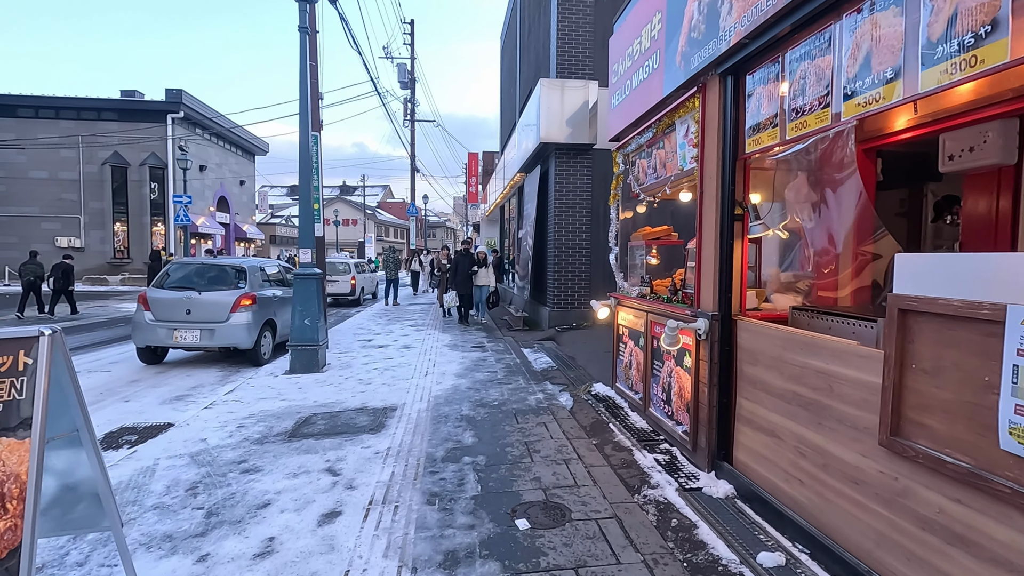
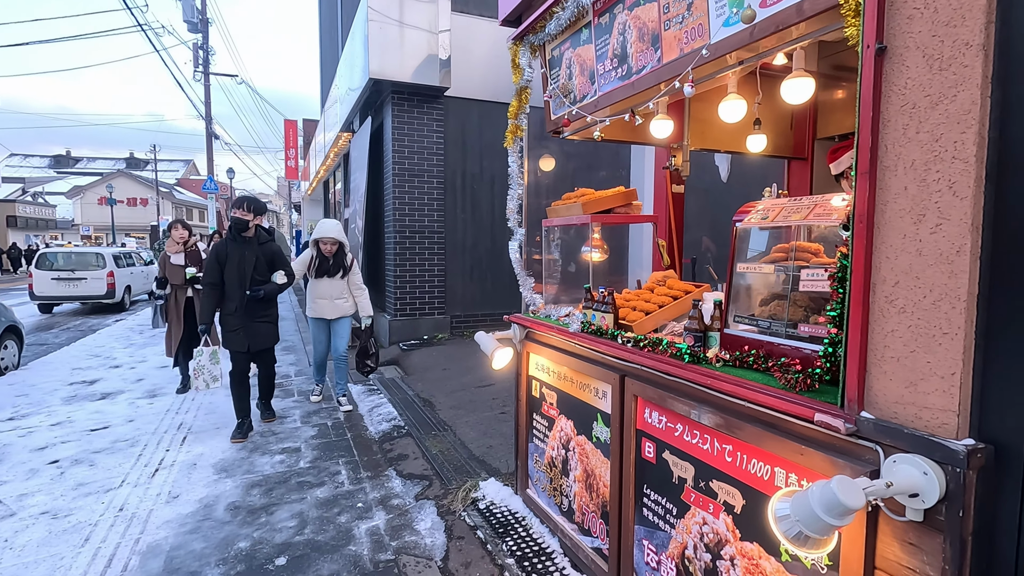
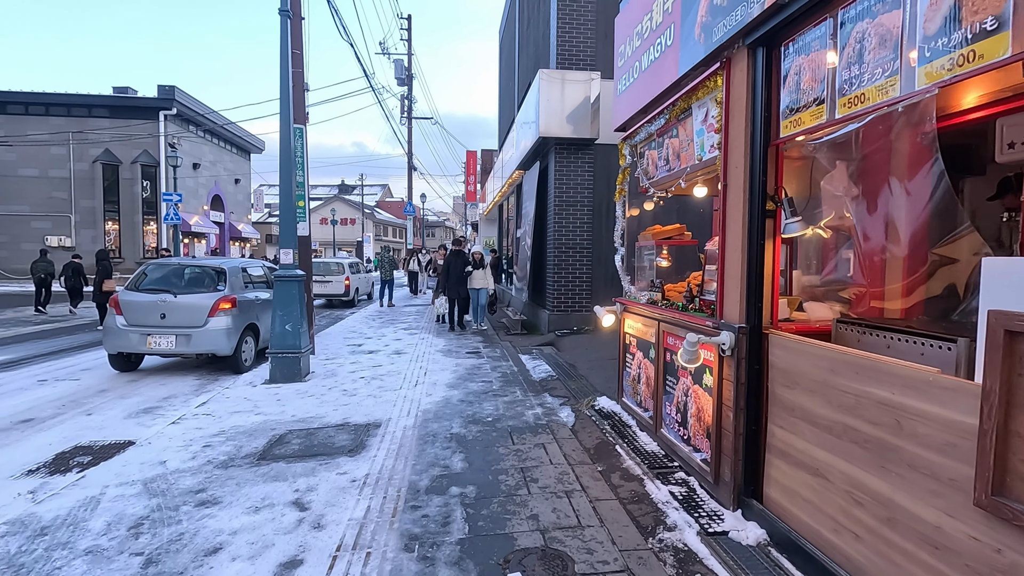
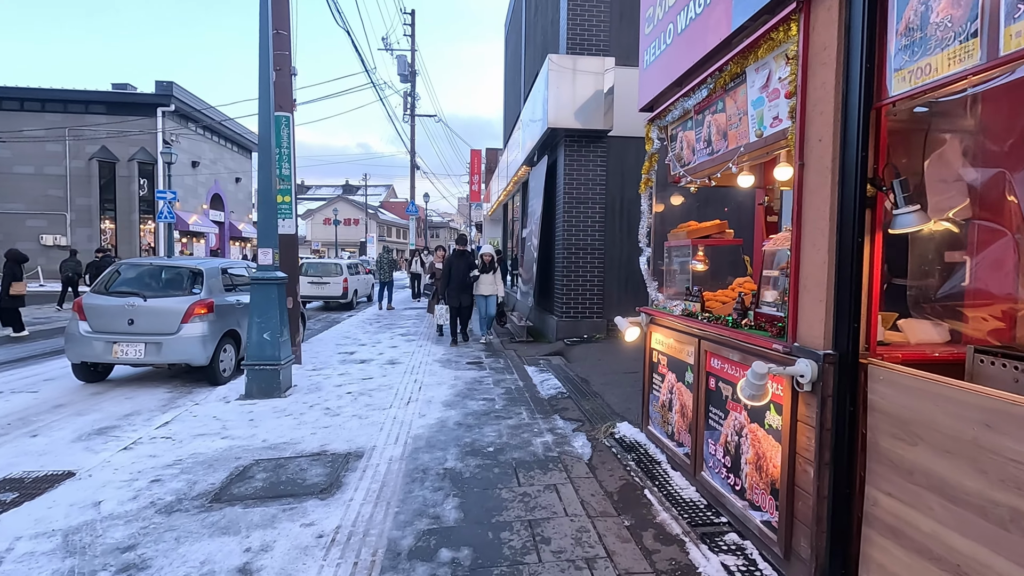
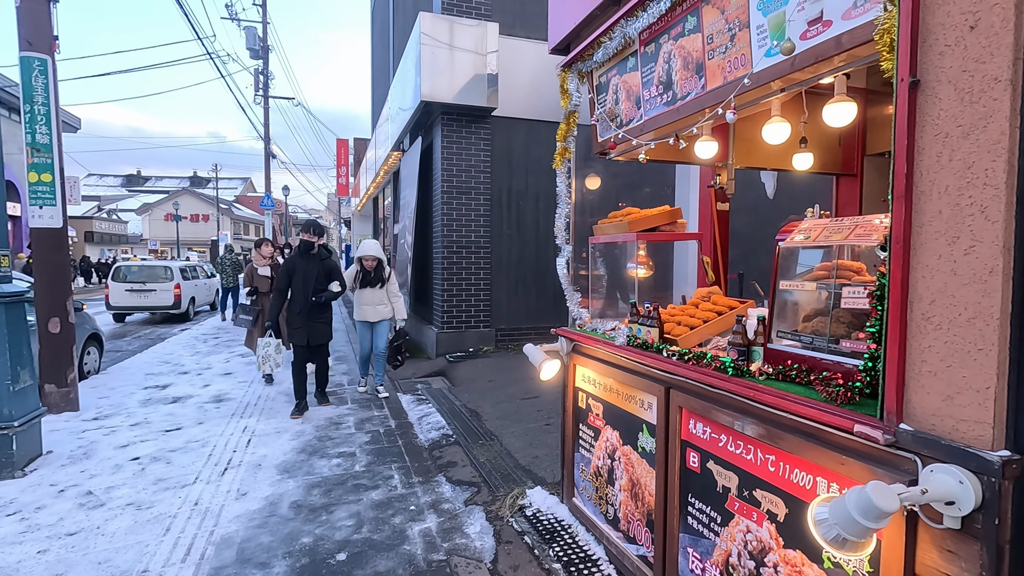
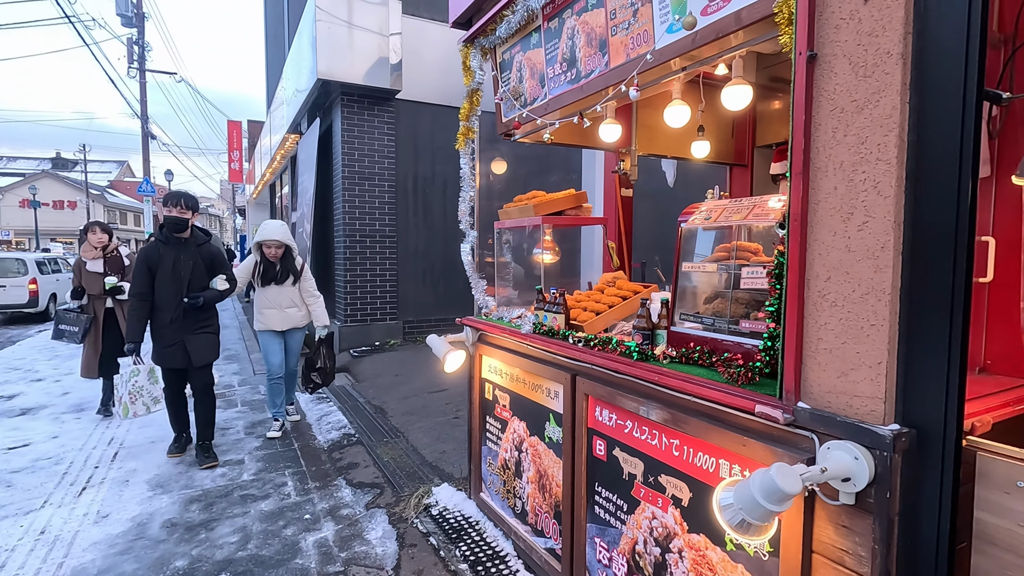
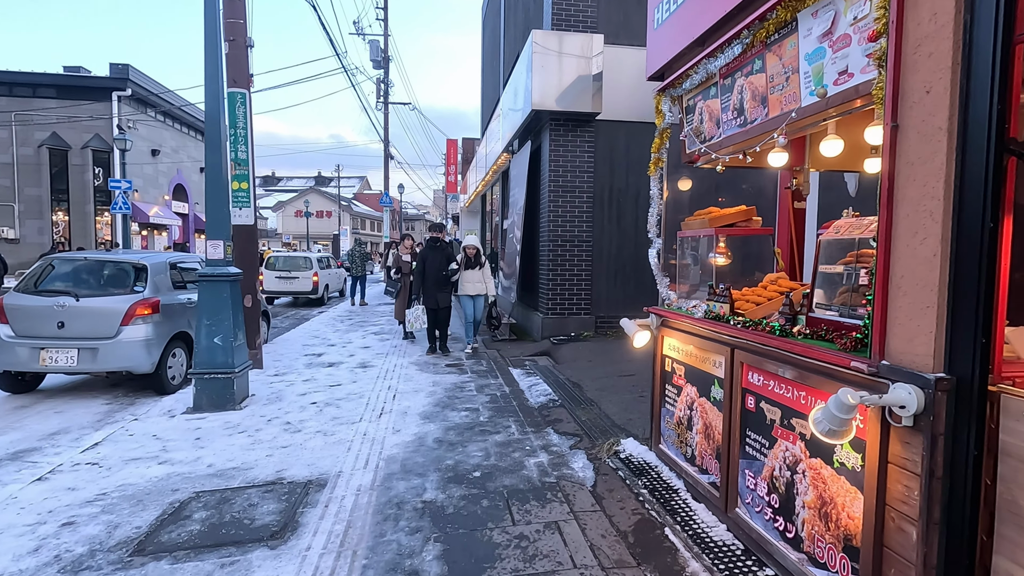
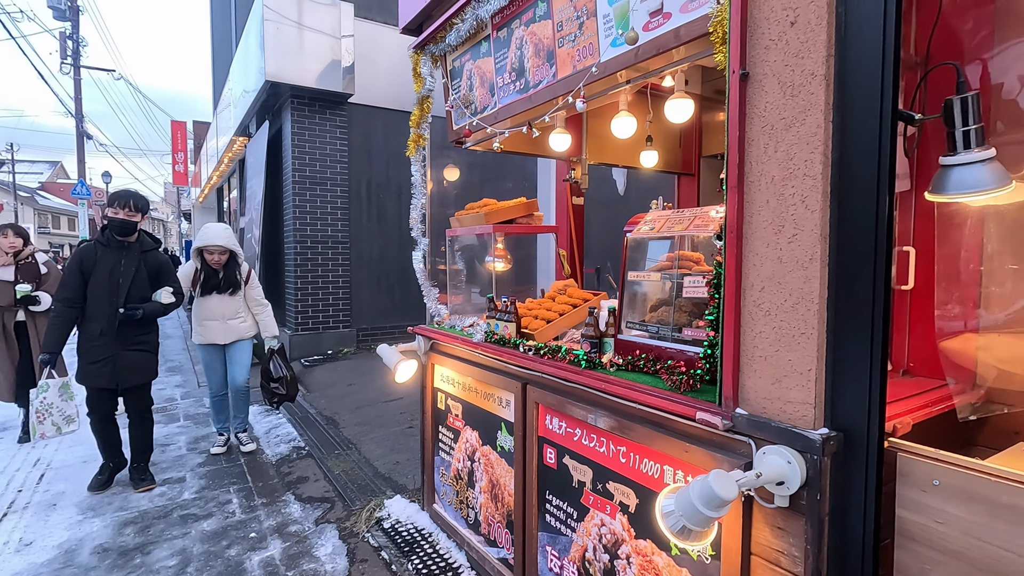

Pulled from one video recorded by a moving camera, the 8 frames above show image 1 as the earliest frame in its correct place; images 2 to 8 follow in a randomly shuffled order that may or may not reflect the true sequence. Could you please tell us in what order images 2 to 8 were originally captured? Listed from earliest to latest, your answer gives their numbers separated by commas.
3, 4, 7, 5, 2, 6, 8
